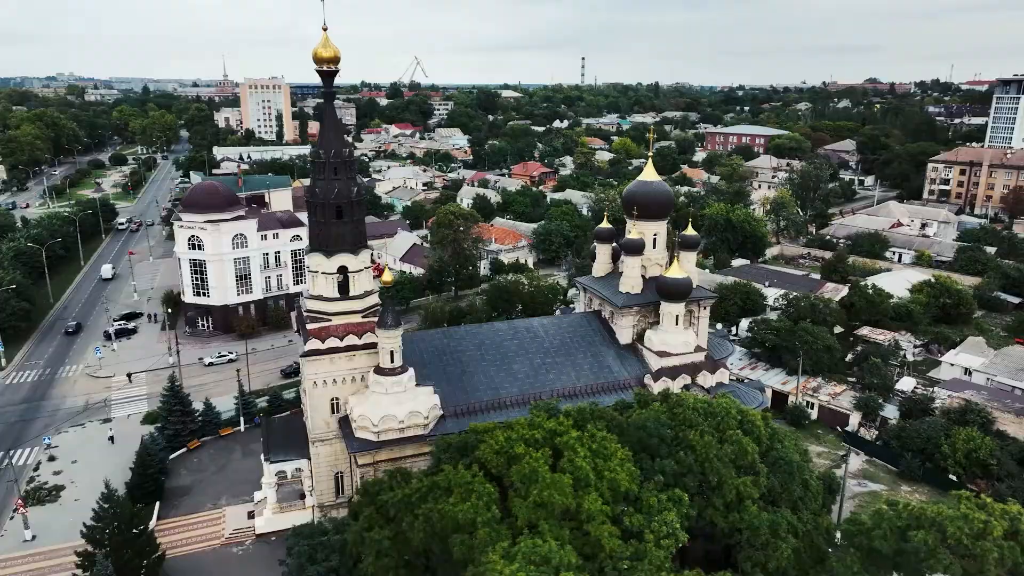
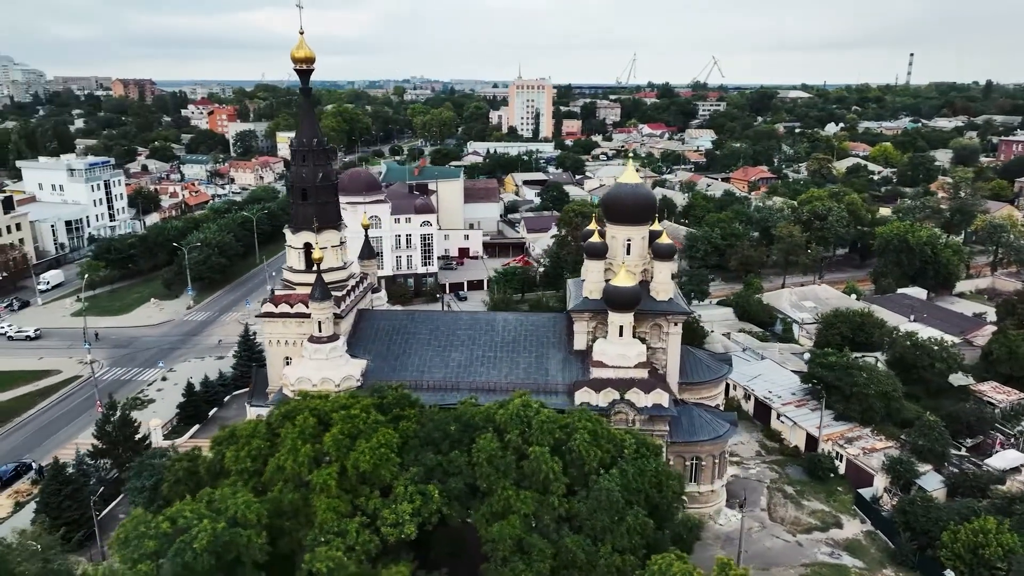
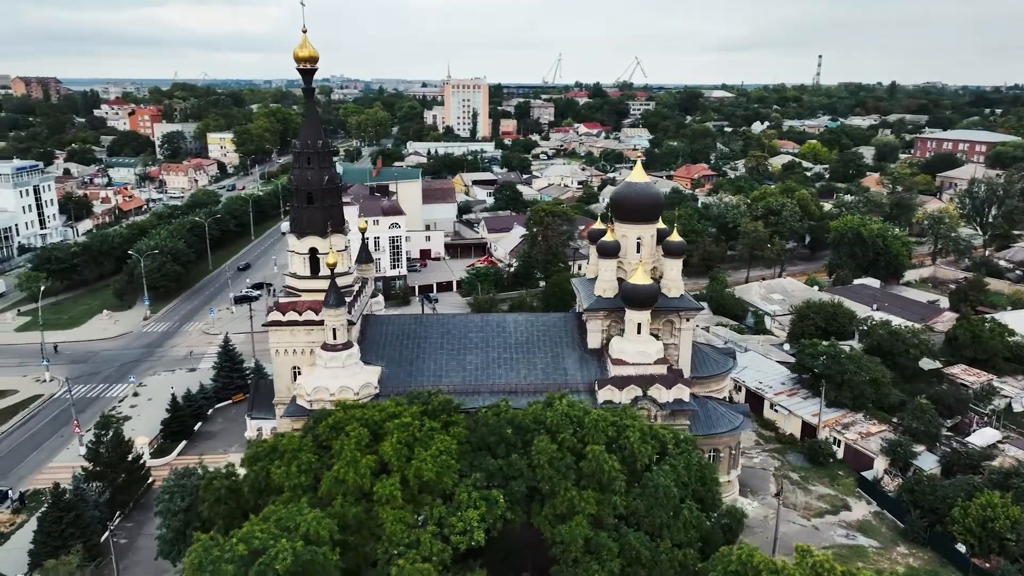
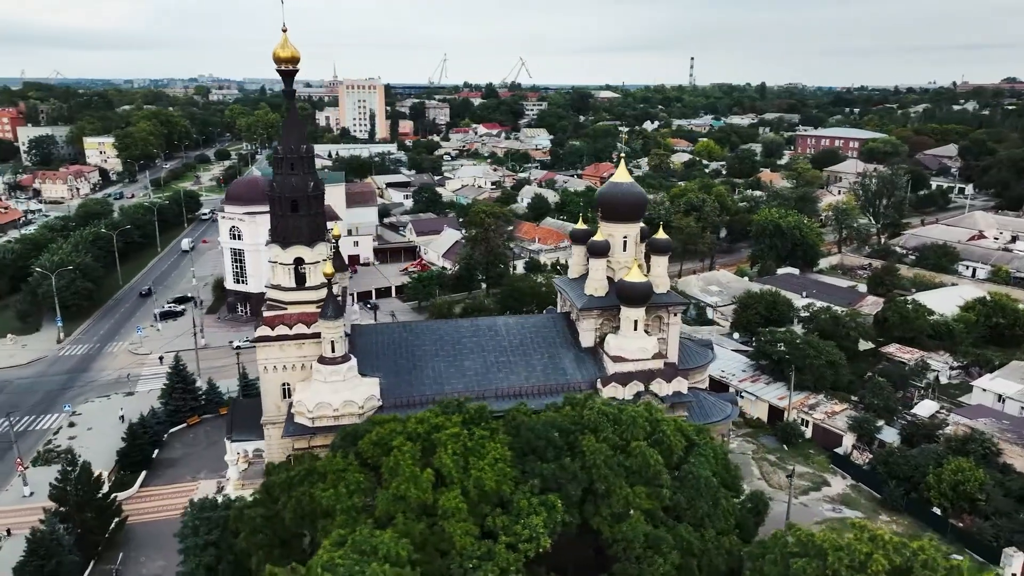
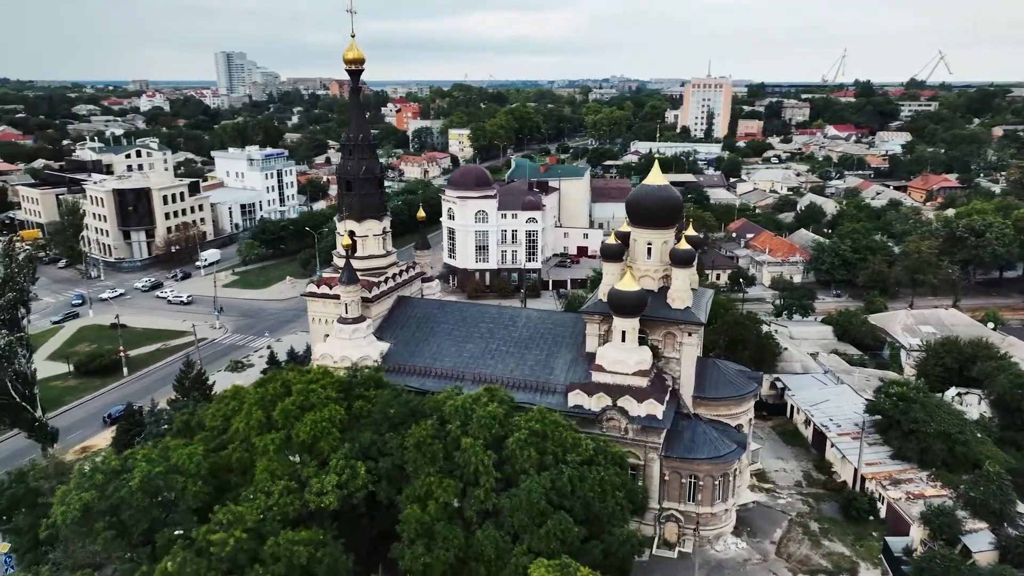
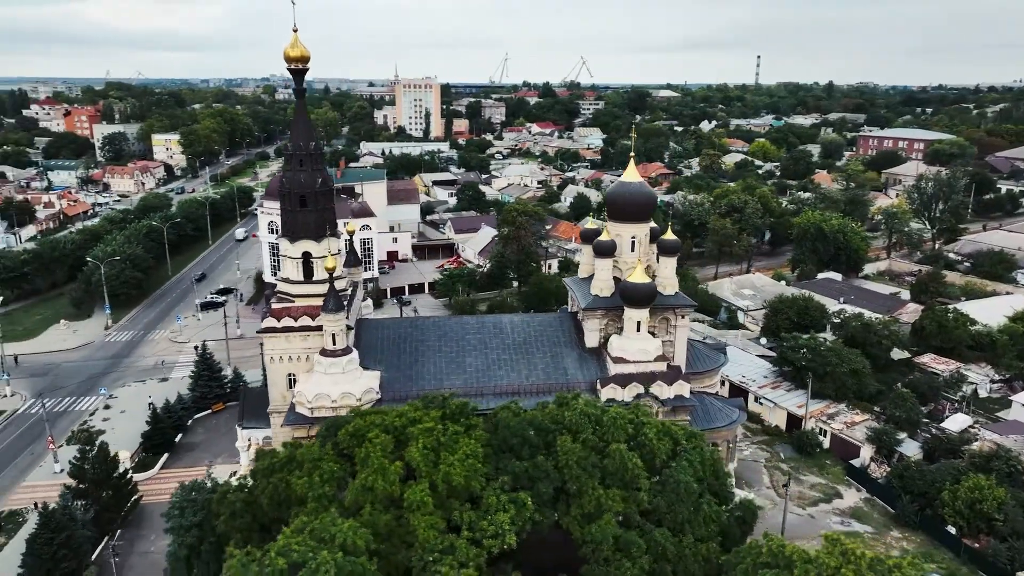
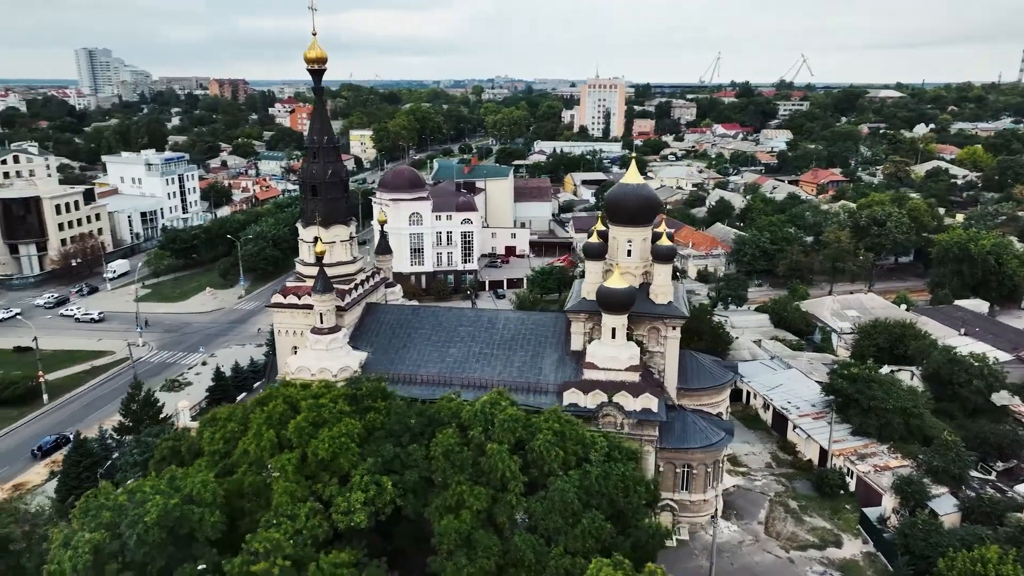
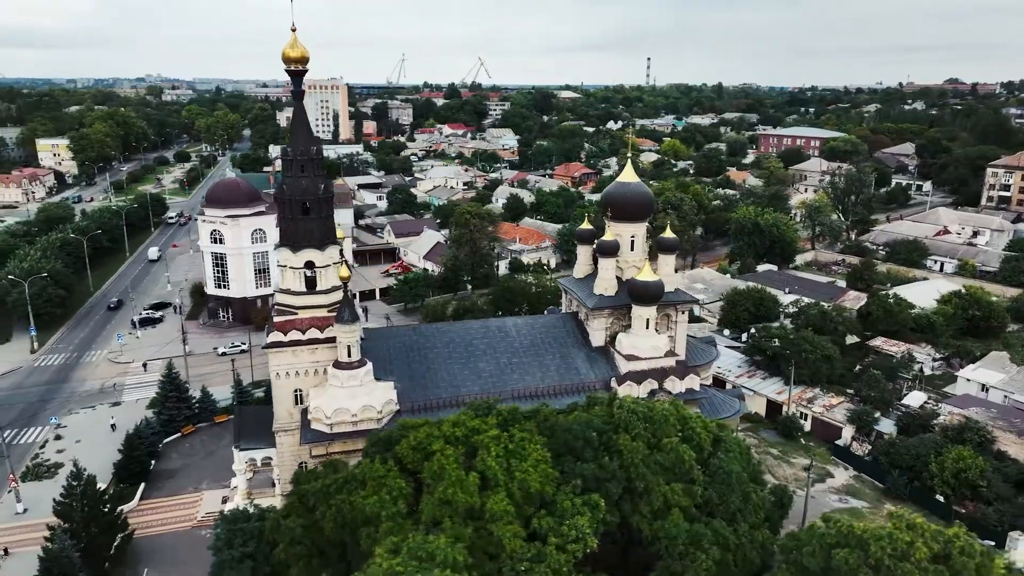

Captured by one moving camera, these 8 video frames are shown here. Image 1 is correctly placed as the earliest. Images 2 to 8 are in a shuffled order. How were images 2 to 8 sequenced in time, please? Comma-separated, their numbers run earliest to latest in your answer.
8, 4, 6, 3, 2, 7, 5
